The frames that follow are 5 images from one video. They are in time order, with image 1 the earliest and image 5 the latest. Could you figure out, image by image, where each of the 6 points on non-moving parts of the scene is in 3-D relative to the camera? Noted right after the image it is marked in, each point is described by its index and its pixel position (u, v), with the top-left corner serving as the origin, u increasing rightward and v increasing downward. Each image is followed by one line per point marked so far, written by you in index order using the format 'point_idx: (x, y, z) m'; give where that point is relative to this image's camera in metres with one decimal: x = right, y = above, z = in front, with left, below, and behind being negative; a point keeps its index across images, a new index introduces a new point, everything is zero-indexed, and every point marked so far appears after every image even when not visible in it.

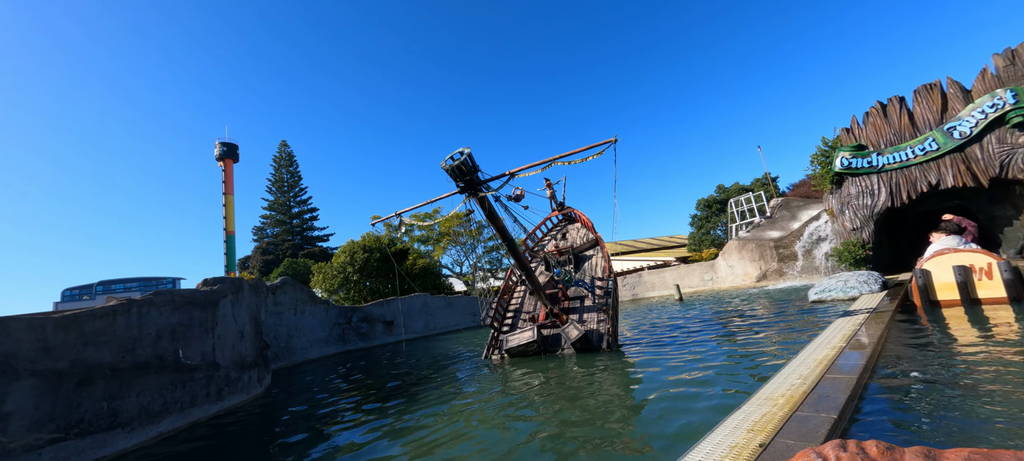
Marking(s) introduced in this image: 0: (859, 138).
0: (+16.2, +4.6, +18.7) m
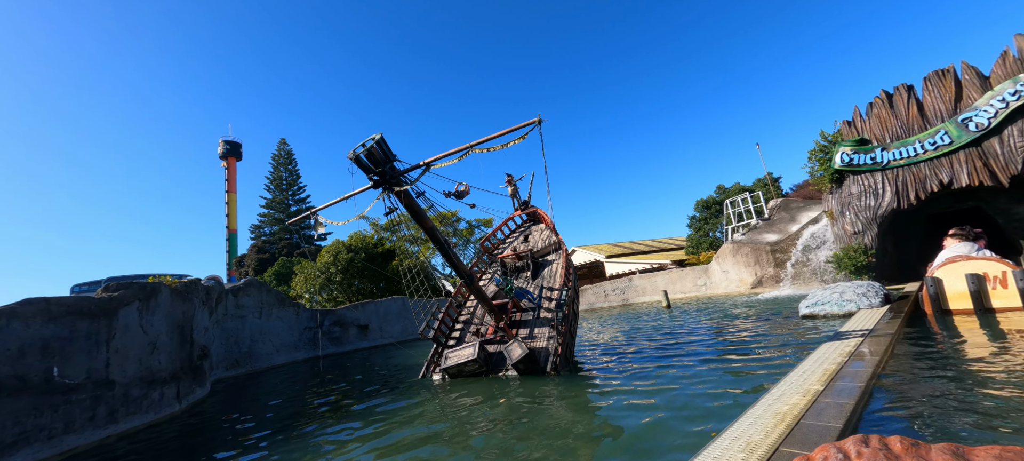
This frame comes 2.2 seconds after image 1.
0: (+15.0, +4.4, +17.0) m
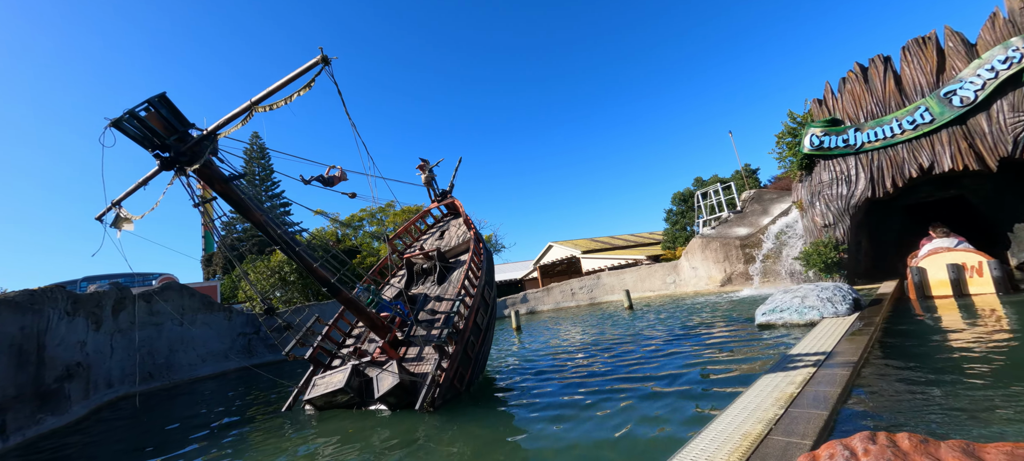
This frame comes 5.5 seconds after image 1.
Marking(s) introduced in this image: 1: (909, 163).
0: (+12.6, +4.7, +15.4) m
1: (+13.4, +2.3, +13.4) m
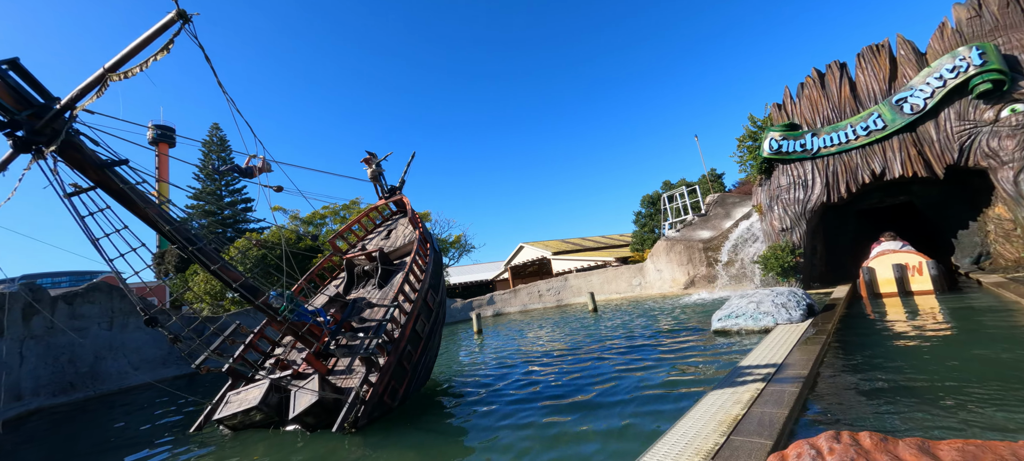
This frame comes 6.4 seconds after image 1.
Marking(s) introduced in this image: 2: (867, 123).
0: (+11.1, +4.5, +15.6) m
1: (+12.0, +2.1, +13.6) m
2: (+12.1, +3.6, +13.5) m
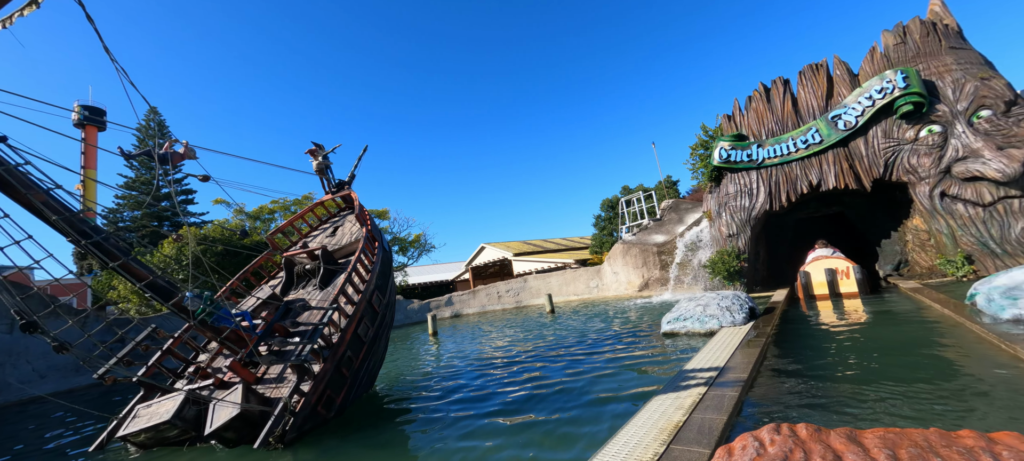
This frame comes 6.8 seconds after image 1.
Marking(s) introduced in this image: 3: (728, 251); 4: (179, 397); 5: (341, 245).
0: (+9.5, +4.3, +16.4) m
1: (+10.6, +1.8, +14.5) m
2: (+10.7, +3.4, +14.4) m
3: (+8.7, -0.8, +15.9) m
4: (-4.6, -2.3, +5.5) m
5: (-3.6, -0.3, +8.4) m
